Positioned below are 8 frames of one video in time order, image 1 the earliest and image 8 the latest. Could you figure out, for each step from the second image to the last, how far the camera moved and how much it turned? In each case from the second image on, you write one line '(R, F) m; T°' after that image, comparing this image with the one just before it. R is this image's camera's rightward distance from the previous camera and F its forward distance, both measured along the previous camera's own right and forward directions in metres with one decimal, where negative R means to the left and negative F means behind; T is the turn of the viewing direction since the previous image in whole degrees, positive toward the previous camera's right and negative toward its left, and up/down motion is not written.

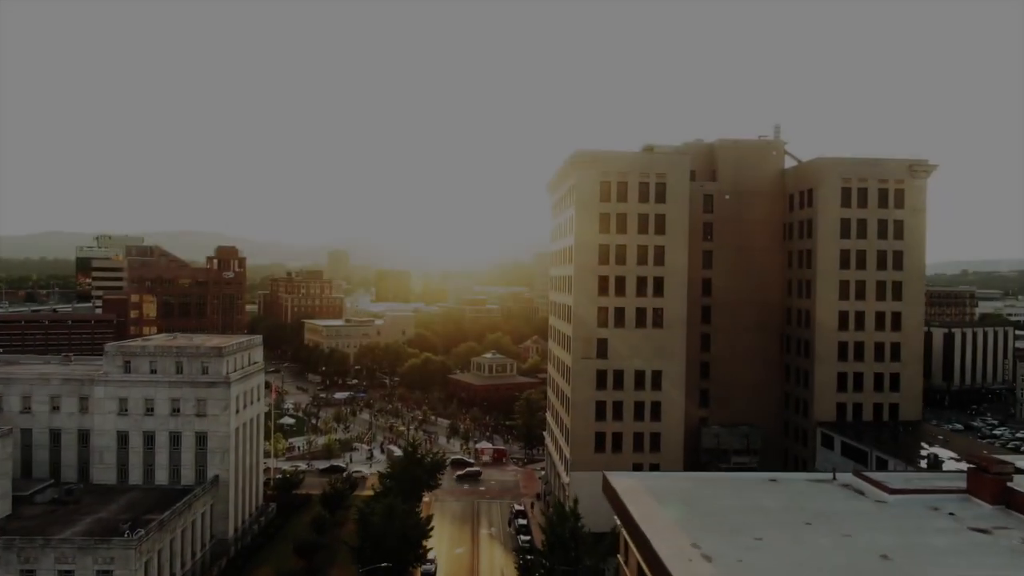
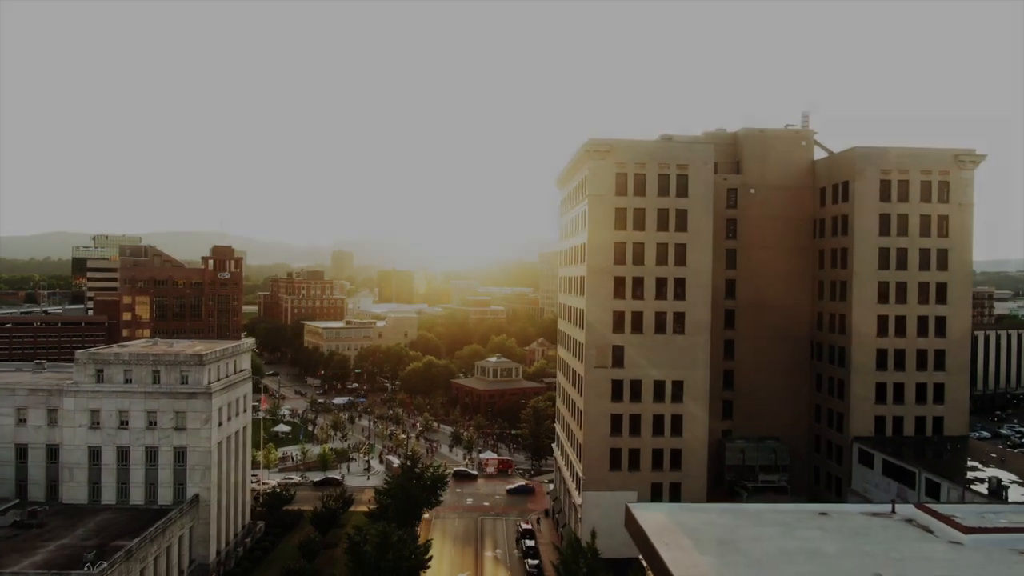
(-0.2, +6.4) m; 0°
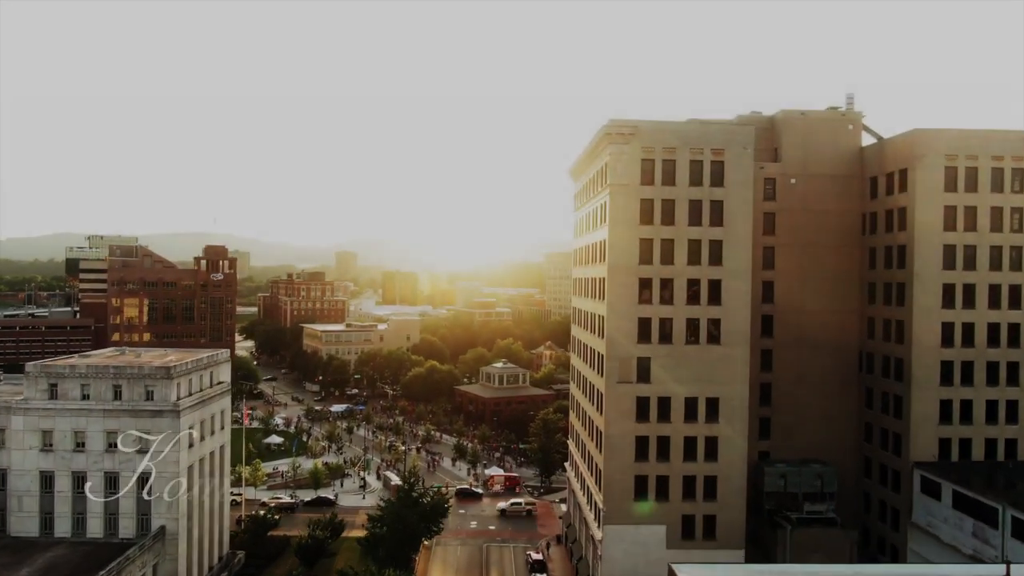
(-0.3, +8.5) m; 0°
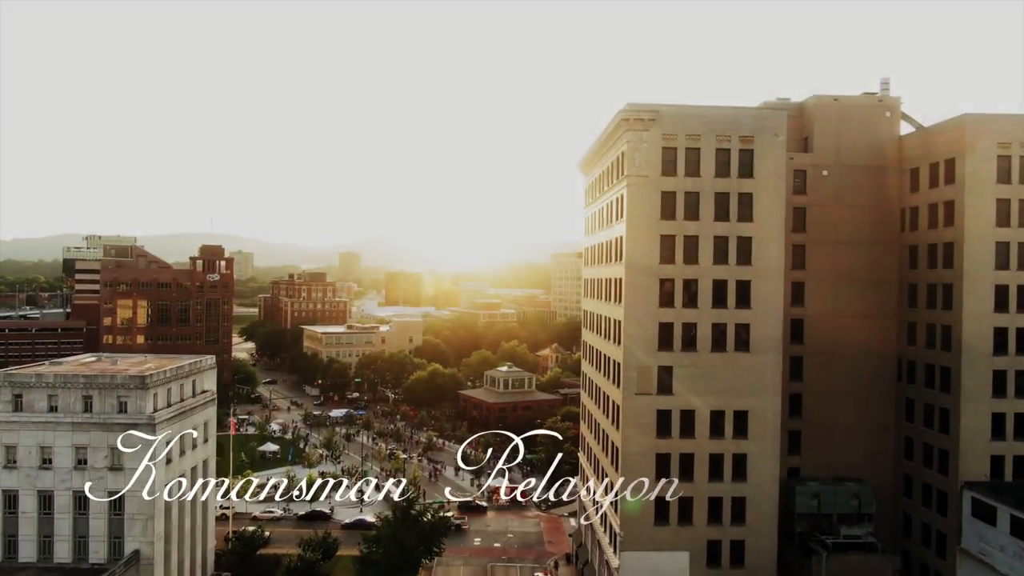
(-0.2, +5.4) m; 0°
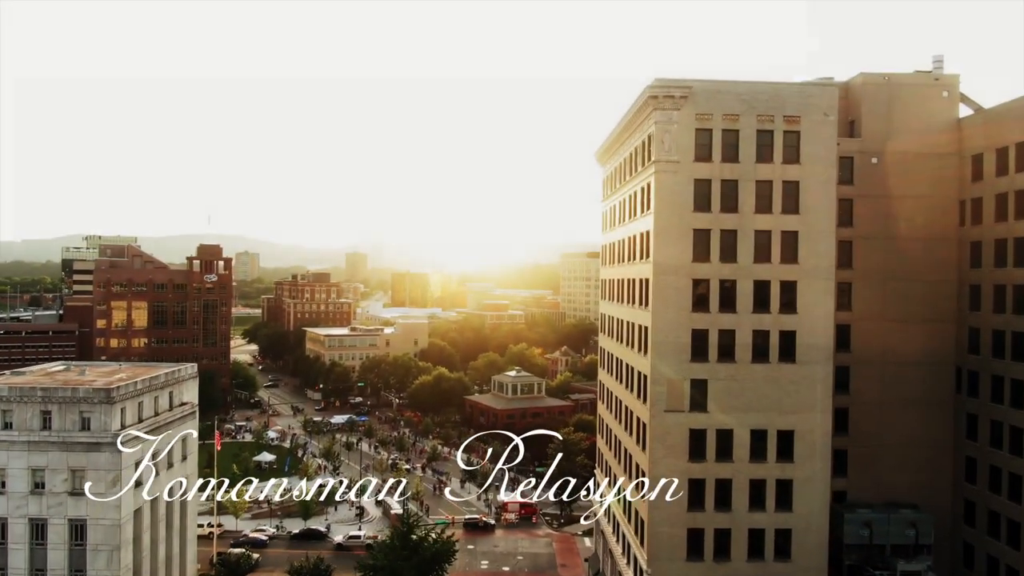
(-0.3, +6.4) m; -1°
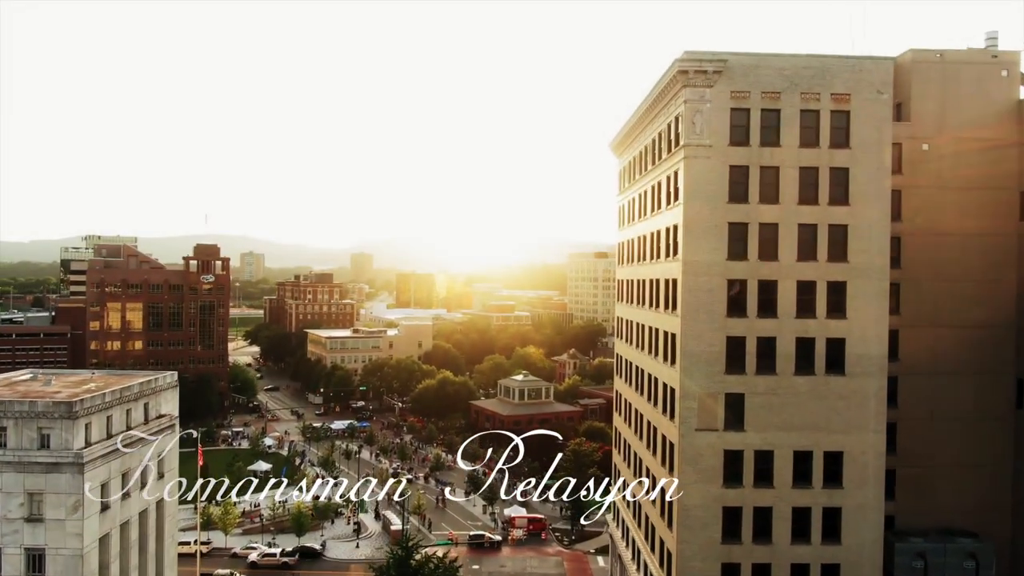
(-0.2, +5.4) m; 0°
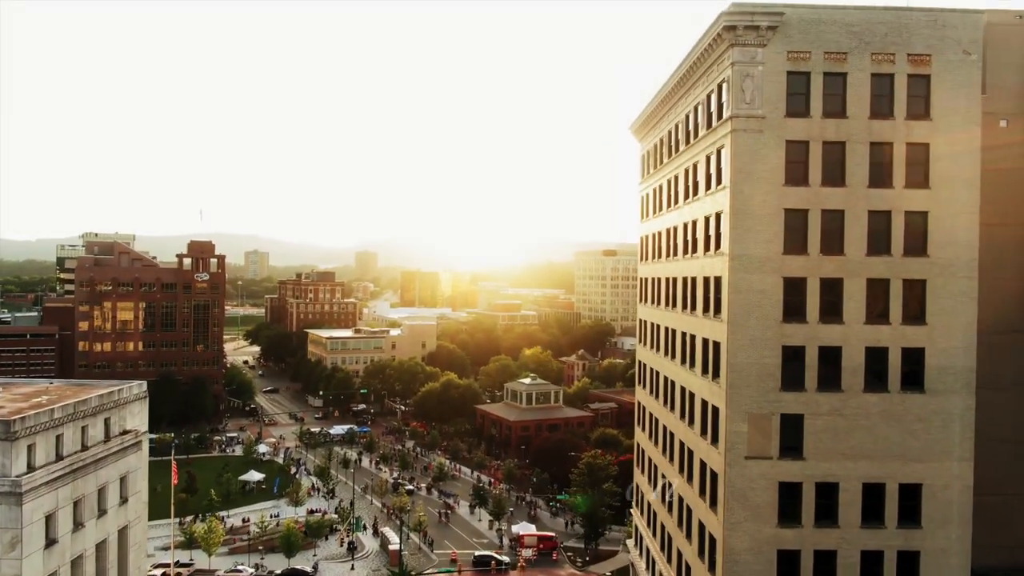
(-0.3, +6.6) m; 0°
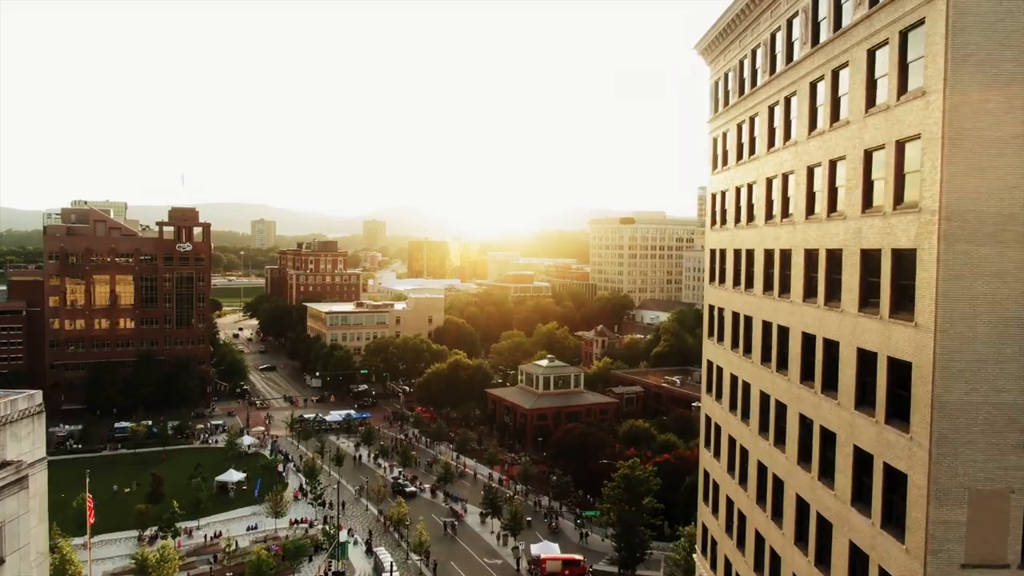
(-0.8, +14.3) m; -1°
